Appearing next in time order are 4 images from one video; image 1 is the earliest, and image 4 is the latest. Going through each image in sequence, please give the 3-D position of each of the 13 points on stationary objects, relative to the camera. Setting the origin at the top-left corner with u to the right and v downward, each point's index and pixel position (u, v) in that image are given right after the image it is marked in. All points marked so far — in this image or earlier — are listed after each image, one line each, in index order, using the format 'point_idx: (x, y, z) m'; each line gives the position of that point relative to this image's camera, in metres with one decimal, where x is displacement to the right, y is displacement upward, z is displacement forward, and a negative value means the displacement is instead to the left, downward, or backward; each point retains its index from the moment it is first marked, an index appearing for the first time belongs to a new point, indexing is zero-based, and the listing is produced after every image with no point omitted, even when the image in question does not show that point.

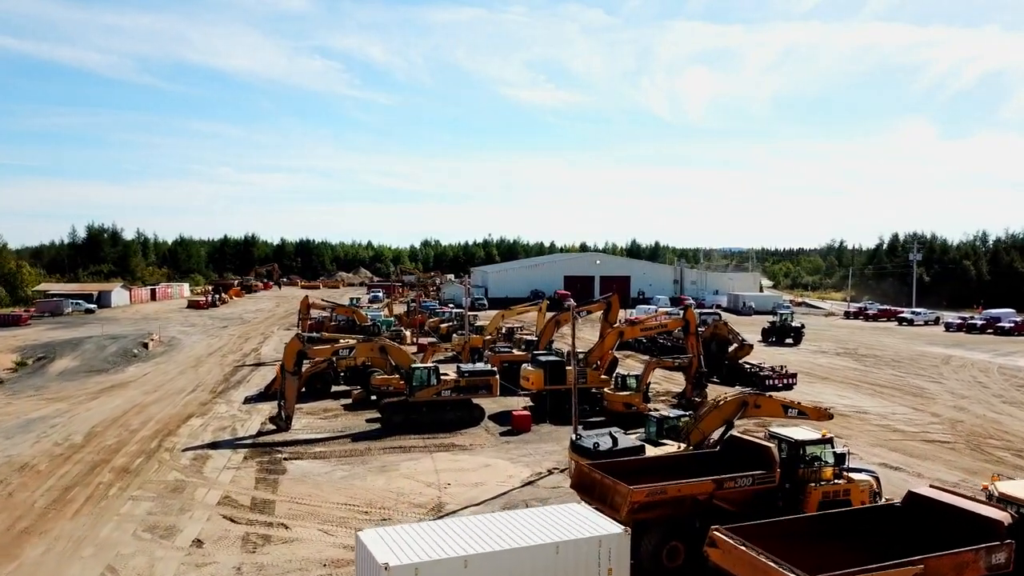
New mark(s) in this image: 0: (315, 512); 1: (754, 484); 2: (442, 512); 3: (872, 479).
0: (-2.7, -3.0, +16.4) m
1: (+2.7, -2.2, +13.6) m
2: (-1.0, -3.1, +16.5) m
3: (+4.4, -2.3, +14.7) m
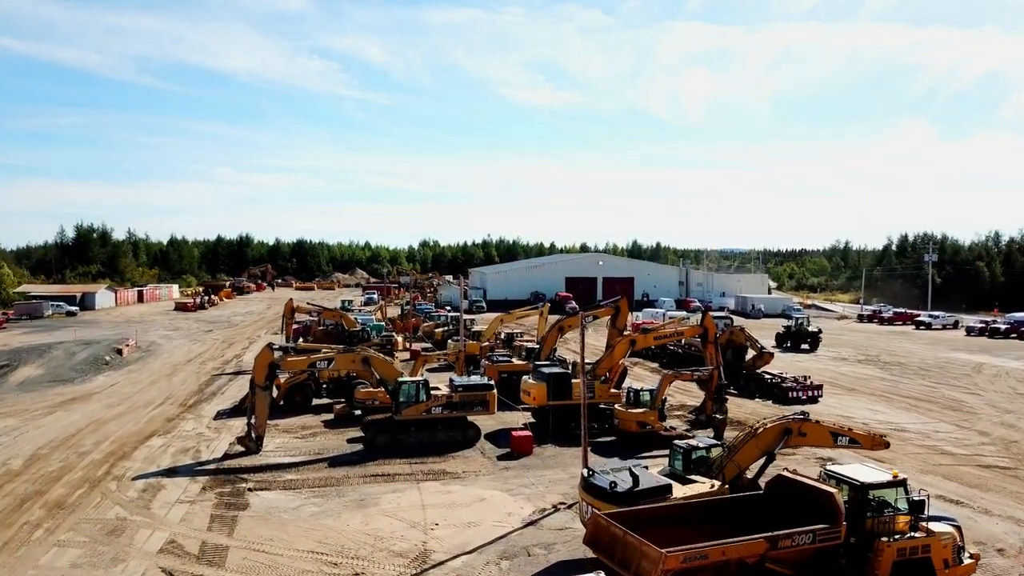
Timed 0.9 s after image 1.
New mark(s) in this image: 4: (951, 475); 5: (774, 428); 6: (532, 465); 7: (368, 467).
0: (-2.7, -3.1, +13.6) m
1: (+2.7, -2.3, +10.8) m
2: (-1.0, -3.1, +13.8) m
3: (+4.3, -2.4, +11.9) m
4: (+6.9, -3.0, +19.2) m
5: (+3.1, -1.7, +14.5) m
6: (+0.3, -2.9, +20.0) m
7: (-2.3, -2.9, +19.7) m
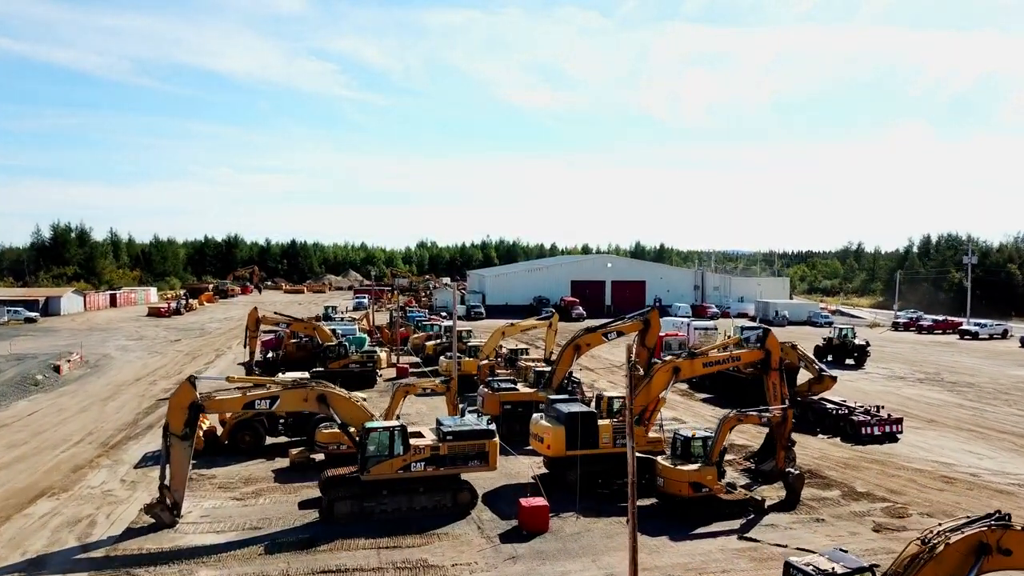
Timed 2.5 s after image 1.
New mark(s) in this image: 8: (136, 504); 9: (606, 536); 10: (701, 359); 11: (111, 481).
0: (-2.6, -3.3, +7.9) m
1: (+2.8, -2.4, +5.1) m
2: (-0.9, -3.3, +8.0) m
3: (+4.5, -2.5, +6.2) m
4: (+7.1, -3.1, +13.5) m
5: (+3.2, -1.8, +8.7) m
6: (+0.4, -3.1, +14.2) m
7: (-2.2, -3.1, +14.0) m
8: (-5.3, -3.0, +17.2) m
9: (+1.2, -3.1, +15.0) m
10: (+3.0, -1.1, +19.3) m
11: (-6.3, -3.0, +19.1) m
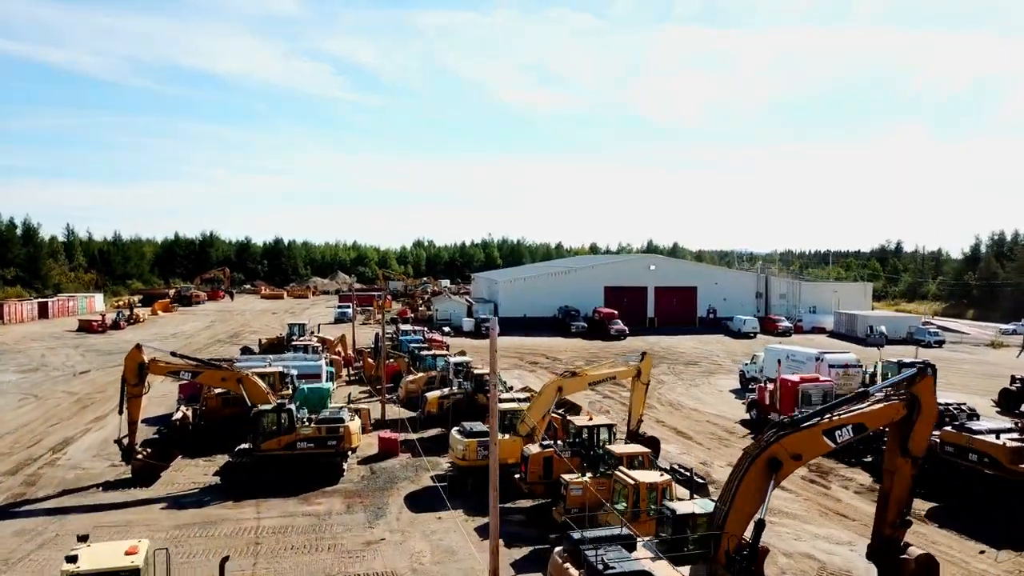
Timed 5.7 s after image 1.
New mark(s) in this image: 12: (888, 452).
0: (-1.5, -3.6, -5.6) m
1: (+3.9, -2.8, -8.4) m
2: (+0.2, -3.6, -5.5) m
3: (+5.5, -2.9, -7.3) m
4: (+8.1, -3.5, 0.0) m
5: (+4.3, -2.2, -4.8) m
6: (+1.5, -3.5, +0.7) m
7: (-1.2, -3.4, +0.5) m
8: (-4.3, -3.4, +3.7) m
9: (+2.2, -3.4, +1.4) m
10: (+4.0, -1.5, +5.8) m
11: (-5.2, -3.4, +5.5) m
12: (+3.6, -1.5, +11.3) m
